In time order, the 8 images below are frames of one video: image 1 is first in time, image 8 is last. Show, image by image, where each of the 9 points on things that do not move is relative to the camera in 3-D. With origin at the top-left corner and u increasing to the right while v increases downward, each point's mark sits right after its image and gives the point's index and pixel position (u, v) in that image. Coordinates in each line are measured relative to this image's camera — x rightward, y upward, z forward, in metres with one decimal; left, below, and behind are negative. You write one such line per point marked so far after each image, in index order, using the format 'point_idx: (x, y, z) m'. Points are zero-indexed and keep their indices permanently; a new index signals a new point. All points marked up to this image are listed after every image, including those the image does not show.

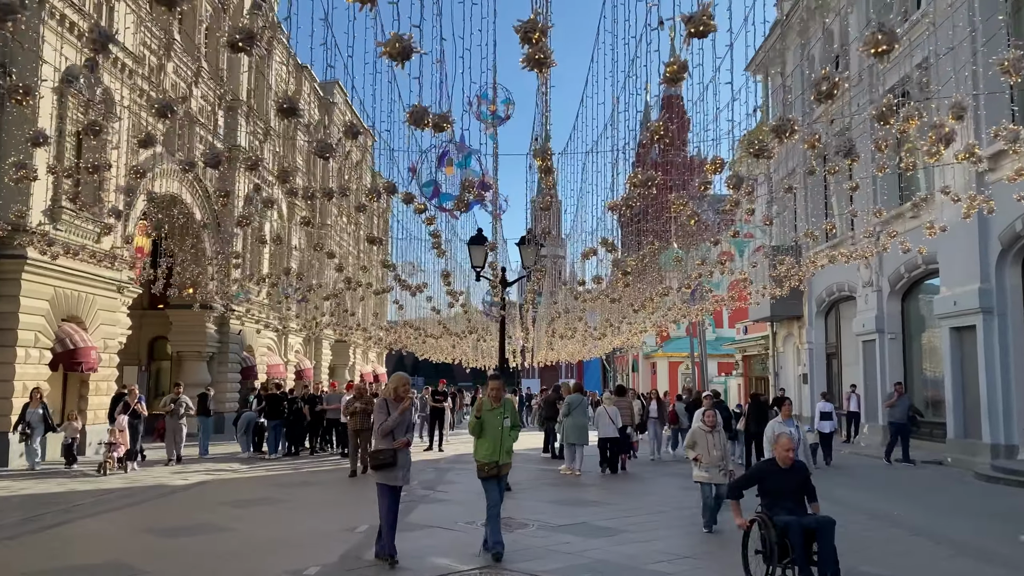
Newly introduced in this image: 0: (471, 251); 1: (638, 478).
0: (-0.6, +0.5, +11.2) m
1: (+2.0, -3.0, +13.2) m
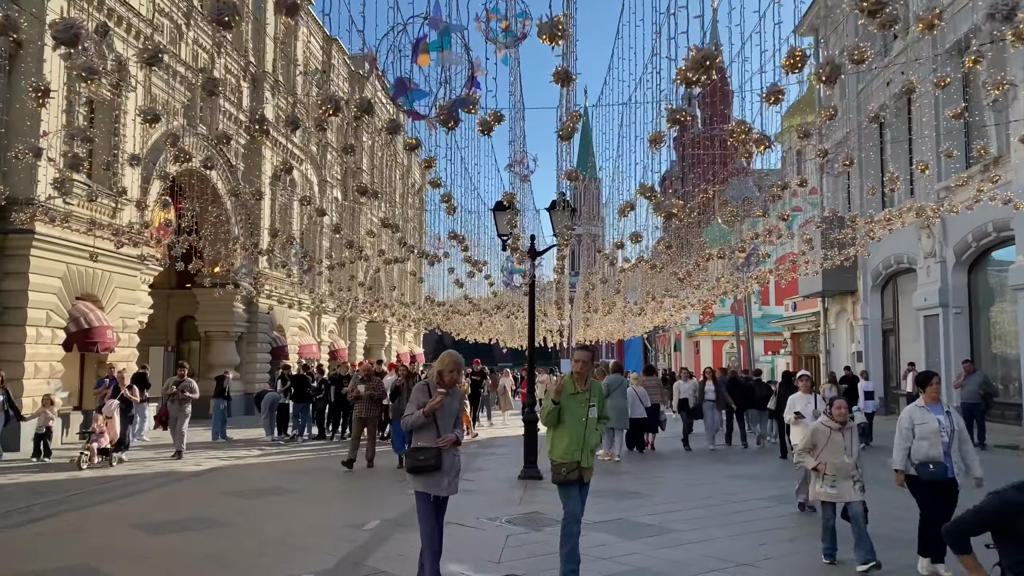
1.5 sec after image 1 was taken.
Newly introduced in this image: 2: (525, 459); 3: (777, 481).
0: (-0.2, +0.9, +10.2) m
1: (+2.5, -2.6, +12.2) m
2: (+0.2, -2.1, +10.0) m
3: (+3.3, -2.4, +10.3) m
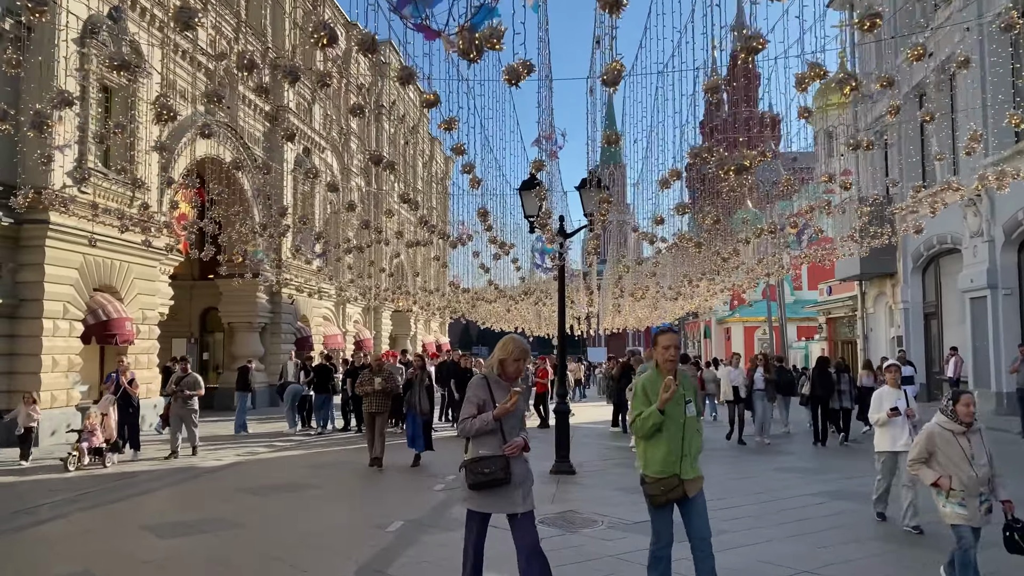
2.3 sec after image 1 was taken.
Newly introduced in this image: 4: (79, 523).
0: (+0.1, +1.1, +9.7) m
1: (+2.9, -2.4, +11.6) m
2: (+0.5, -1.9, +9.5) m
3: (+3.7, -2.2, +9.7) m
4: (-3.8, -2.1, +7.3) m
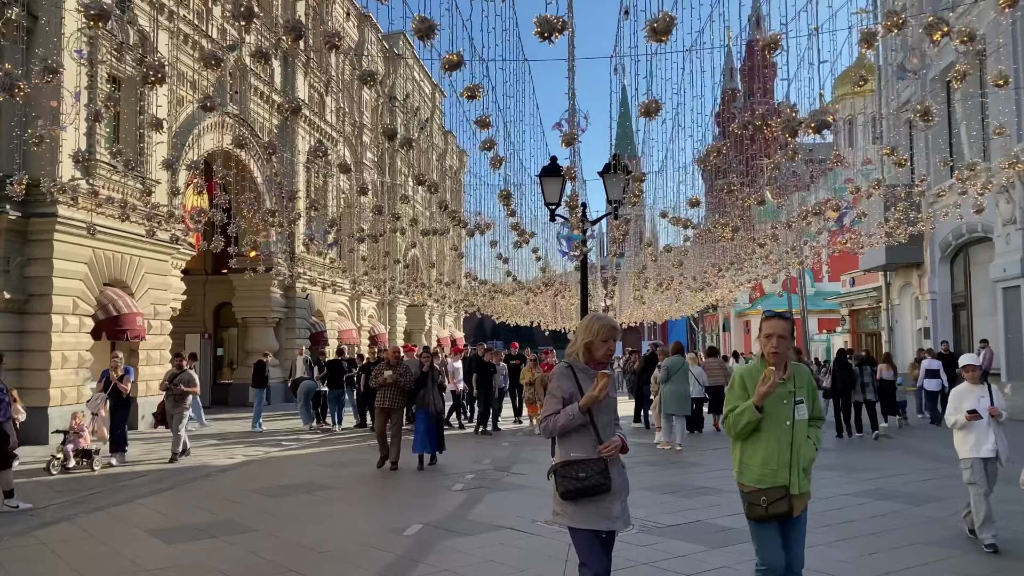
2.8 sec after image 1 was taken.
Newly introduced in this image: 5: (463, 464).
0: (+0.4, +1.2, +9.3) m
1: (+3.2, -2.2, +11.1) m
2: (+0.8, -1.8, +9.1) m
3: (+3.9, -2.0, +9.2) m
4: (-3.6, -2.0, +7.0) m
5: (-0.6, -2.1, +9.8) m
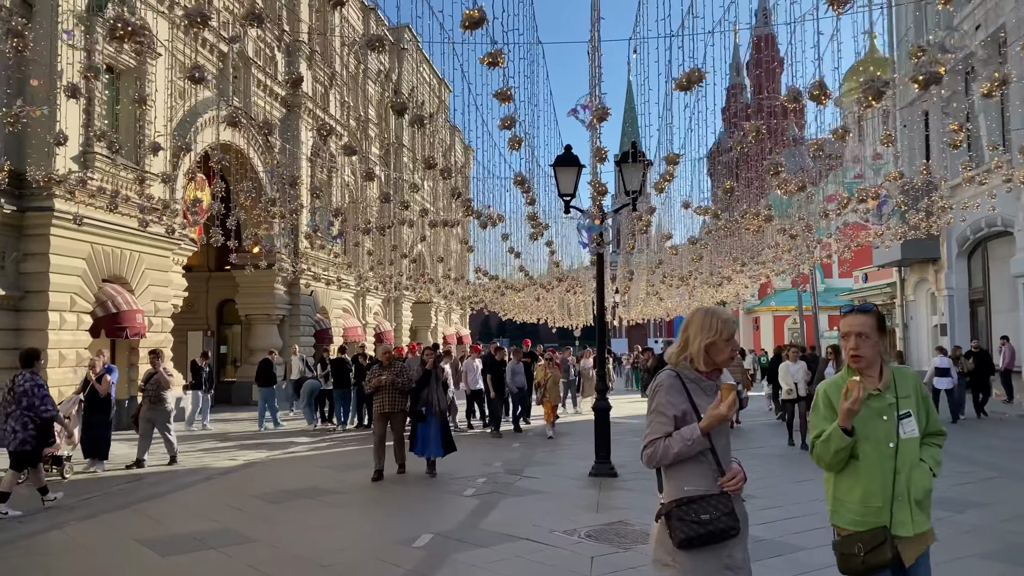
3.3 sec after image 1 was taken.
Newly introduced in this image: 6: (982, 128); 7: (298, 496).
0: (+0.5, +1.2, +8.8) m
1: (+3.4, -2.2, +10.7) m
2: (+0.9, -1.7, +8.7) m
3: (+4.0, -2.0, +8.8) m
4: (-3.5, -2.0, +6.6) m
5: (-0.4, -2.0, +9.4) m
6: (+11.2, +3.8, +19.7) m
7: (-2.1, -2.0, +8.0) m
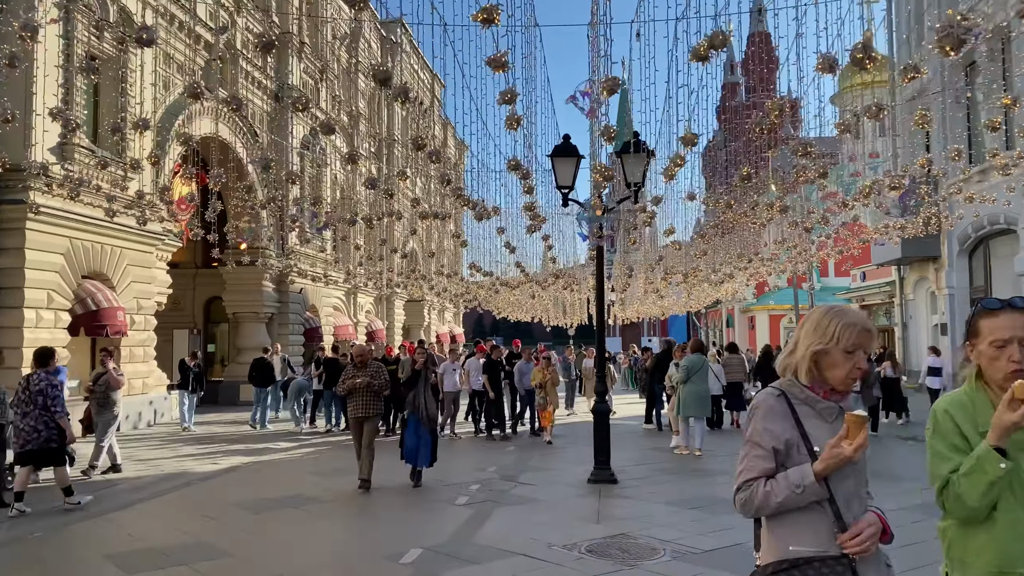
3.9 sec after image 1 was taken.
0: (+0.4, +1.2, +8.4) m
1: (+3.3, -2.1, +10.3) m
2: (+0.8, -1.7, +8.3) m
3: (+4.0, -2.0, +8.4) m
4: (-3.5, -1.9, +6.2) m
5: (-0.5, -2.0, +8.9) m
6: (+11.1, +3.8, +19.4) m
7: (-2.1, -2.0, +7.5) m
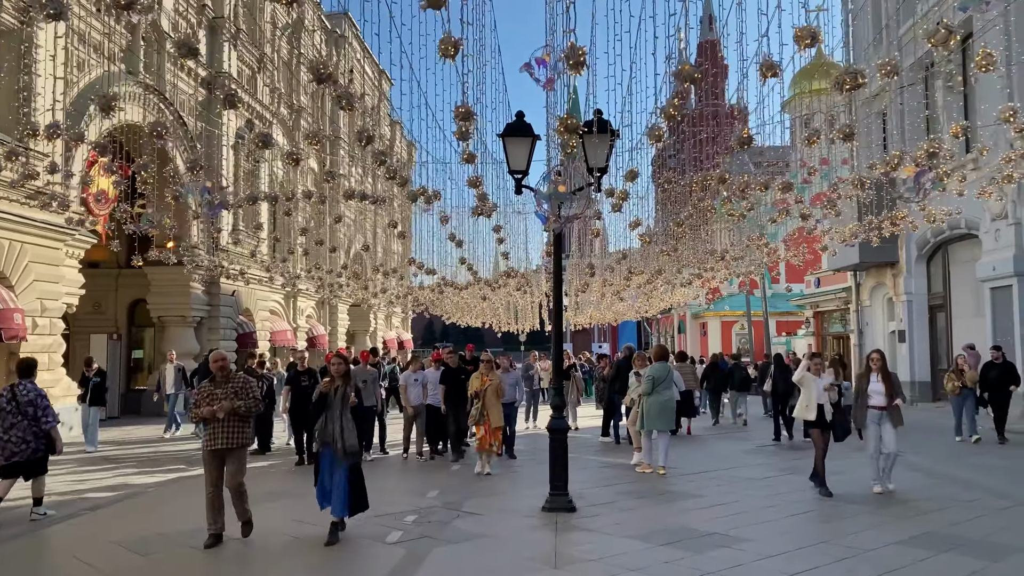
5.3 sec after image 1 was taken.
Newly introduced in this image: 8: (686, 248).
0: (0.0, +1.3, +7.4) m
1: (+2.7, -2.2, +9.4) m
2: (+0.3, -1.7, +7.2) m
3: (+3.5, -2.0, +7.5) m
4: (-3.9, -1.9, +4.8) m
5: (-1.0, -2.0, +7.8) m
6: (+9.9, +3.7, +18.9) m
7: (-2.6, -1.9, +6.3) m
8: (+3.9, +0.9, +18.4) m
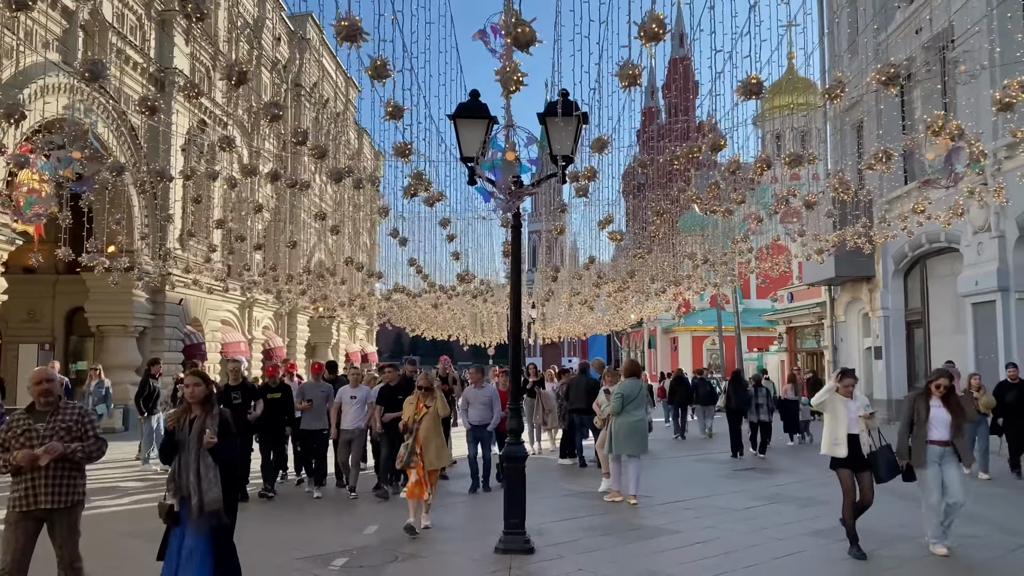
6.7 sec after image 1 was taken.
0: (-0.4, +1.2, +6.4) m
1: (+2.2, -2.3, +8.5) m
2: (0.0, -1.7, +6.2) m
3: (+3.1, -2.1, +6.7) m
4: (-4.2, -1.8, +3.7) m
5: (-1.4, -2.0, +6.8) m
6: (+9.2, +3.4, +18.4) m
7: (-2.9, -1.9, +5.2) m
8: (+3.2, +0.7, +17.6) m
